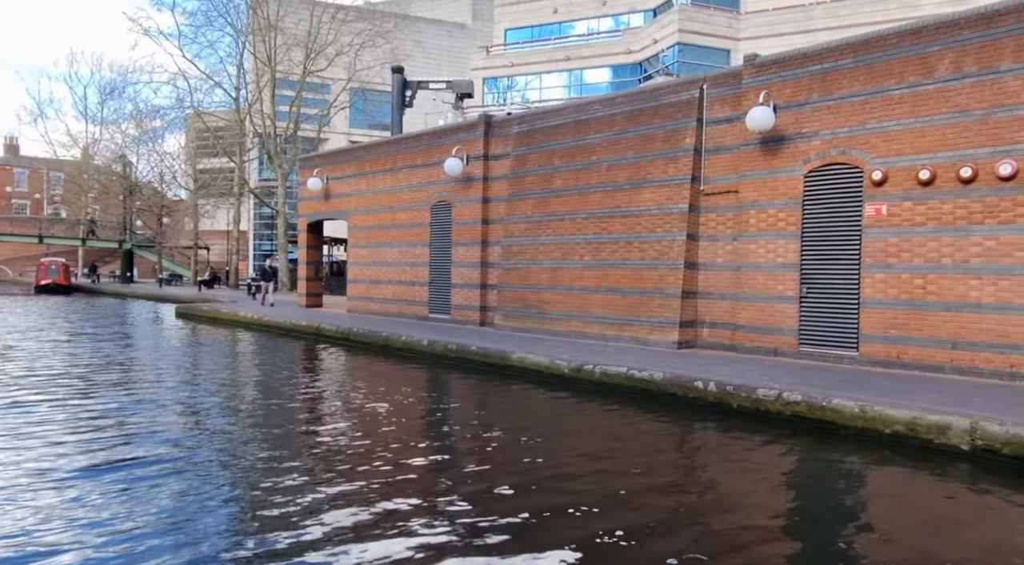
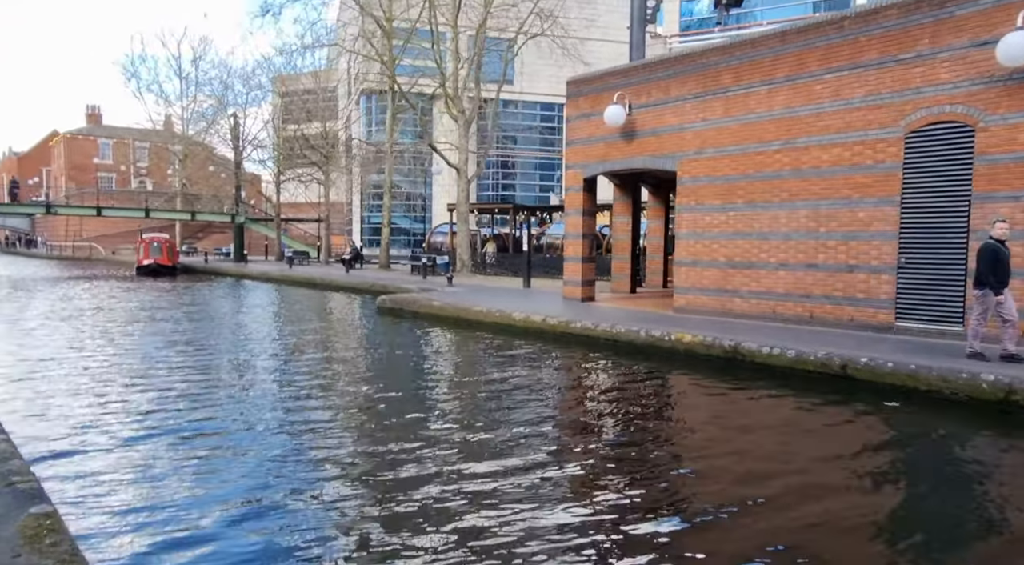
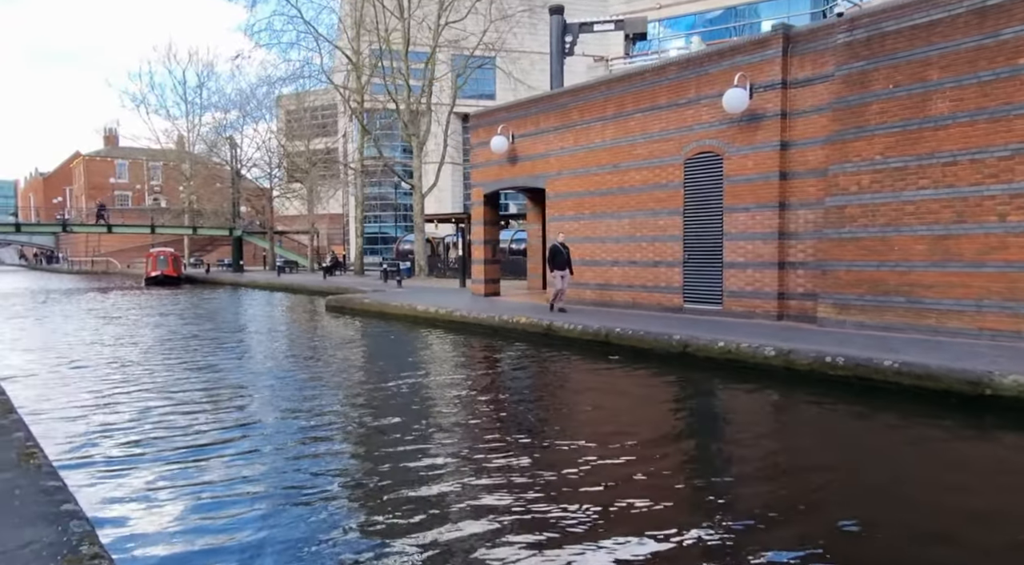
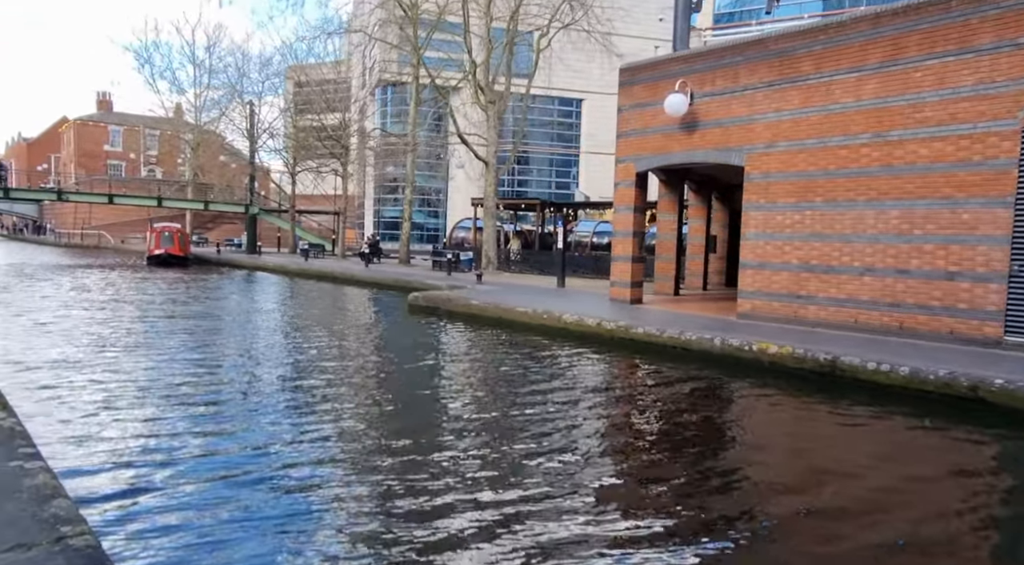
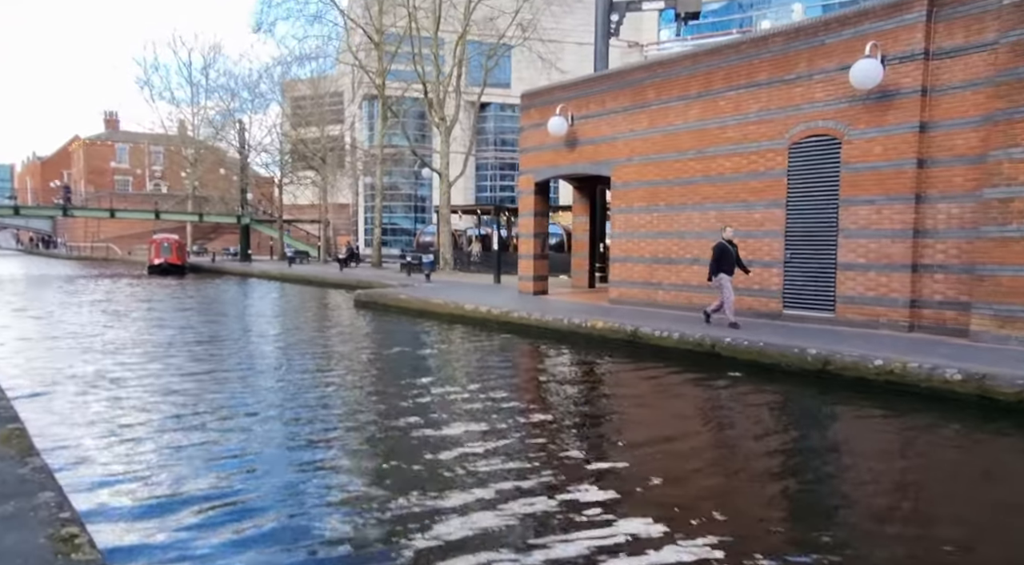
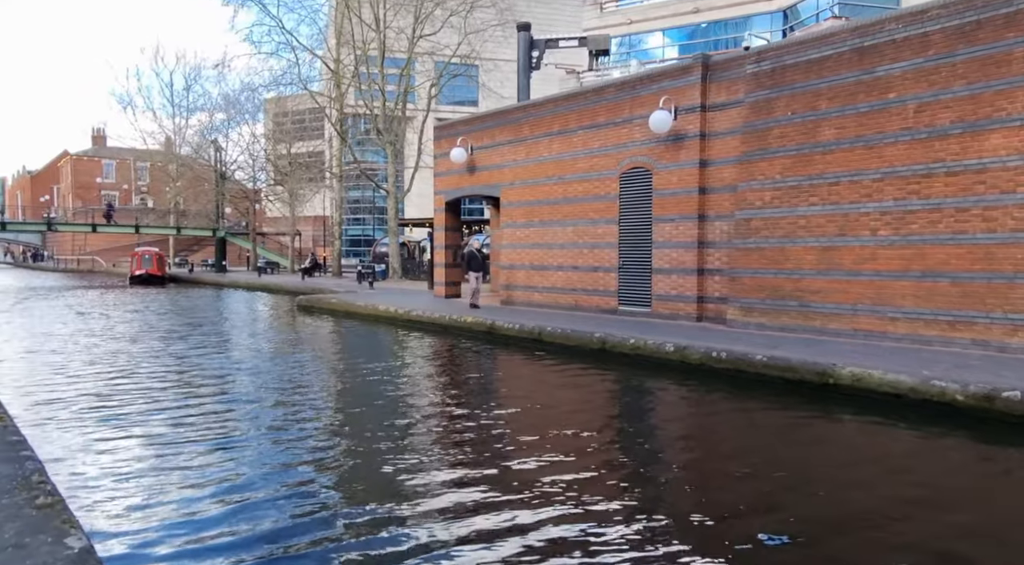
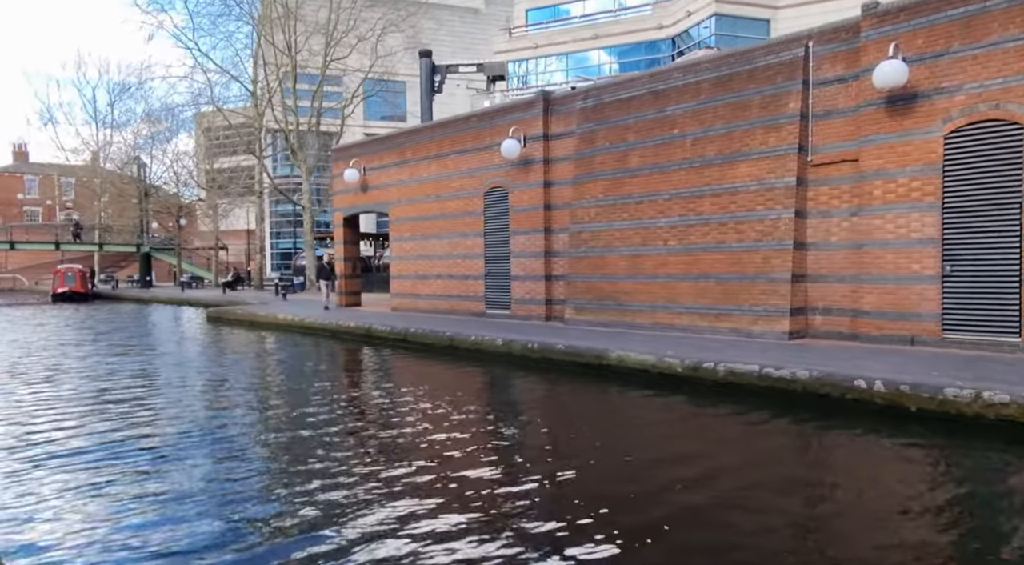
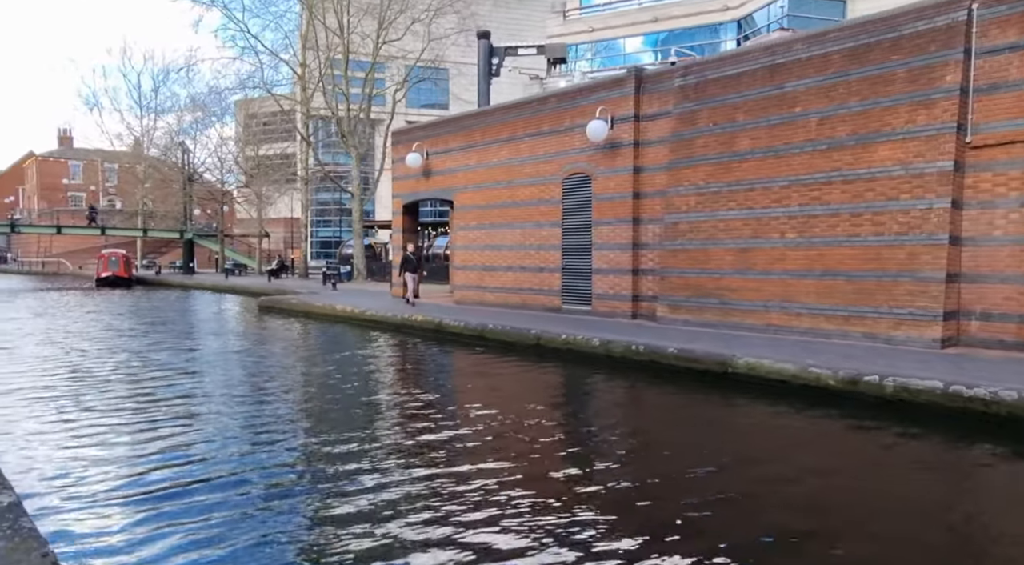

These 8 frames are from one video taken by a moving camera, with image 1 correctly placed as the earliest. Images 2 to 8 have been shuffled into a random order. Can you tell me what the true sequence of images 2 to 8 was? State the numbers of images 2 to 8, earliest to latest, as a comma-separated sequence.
7, 8, 6, 3, 5, 2, 4
